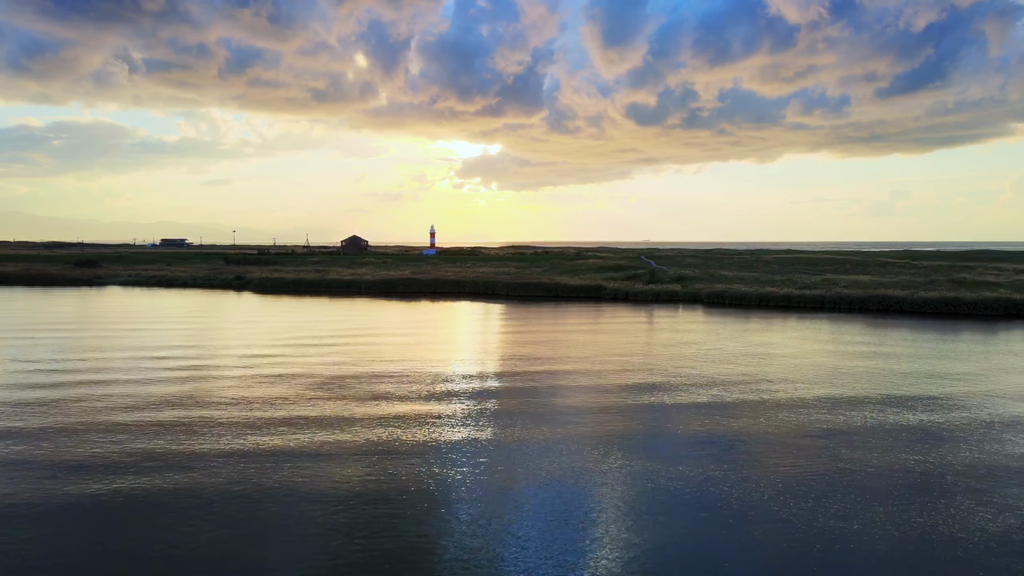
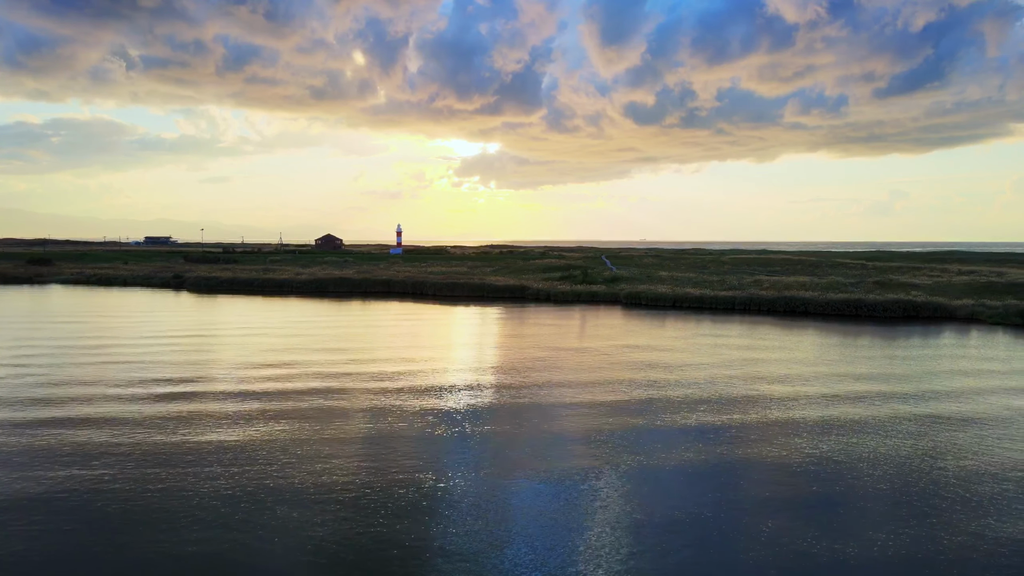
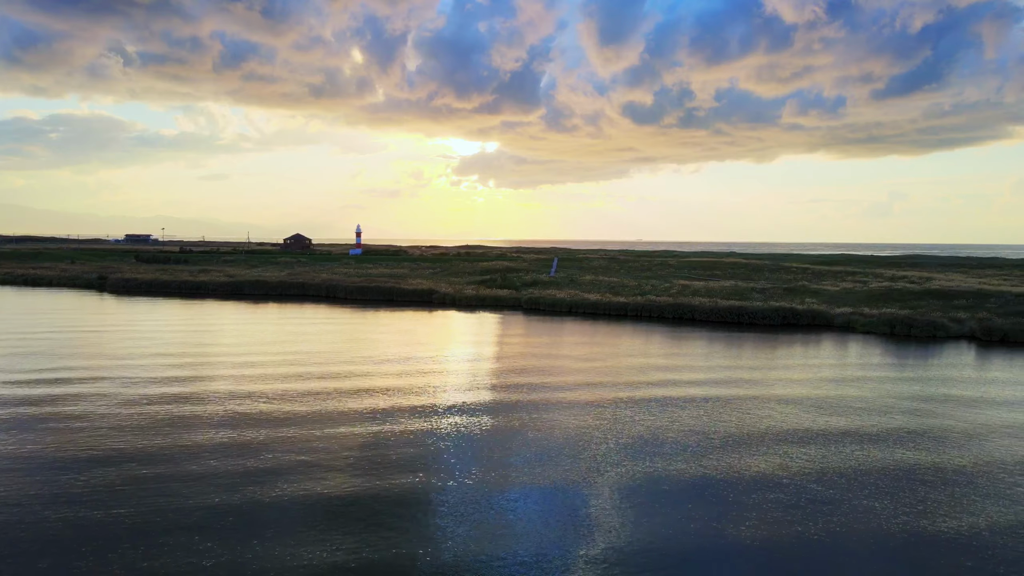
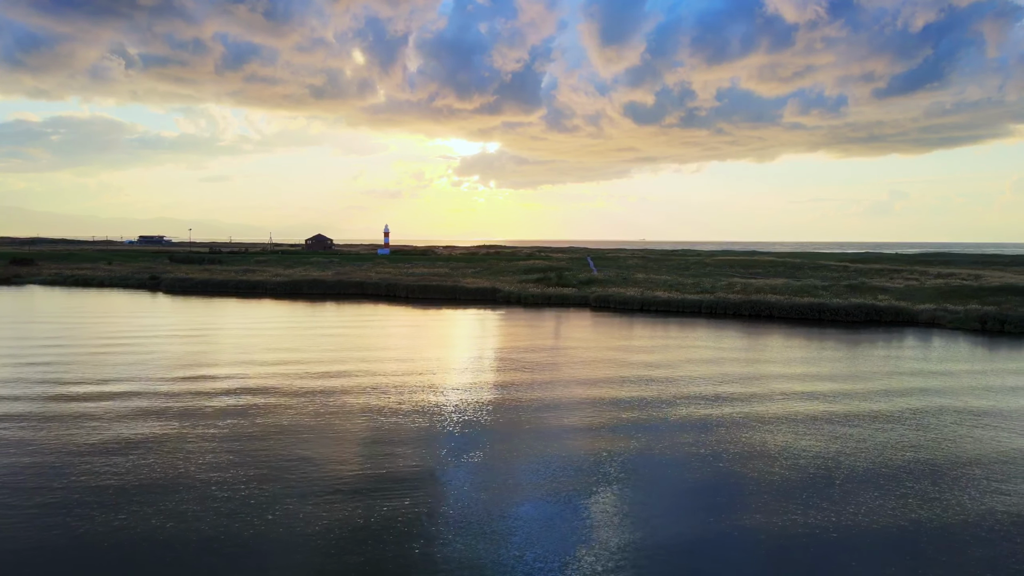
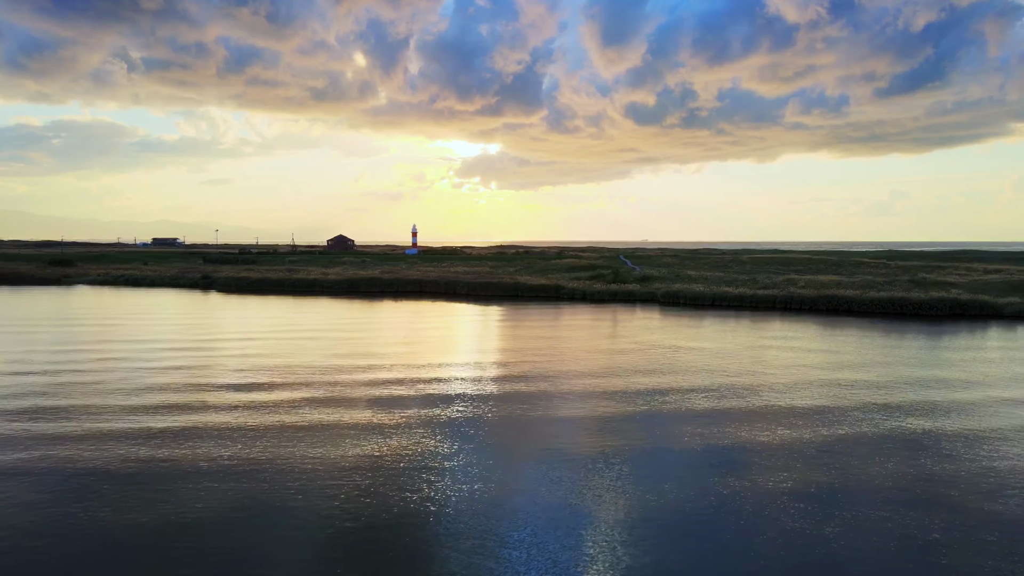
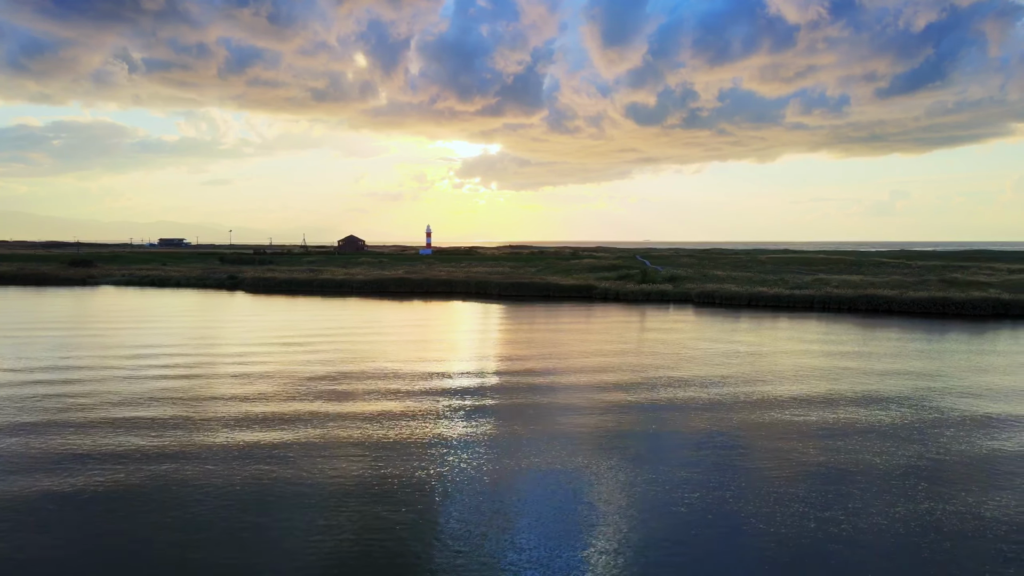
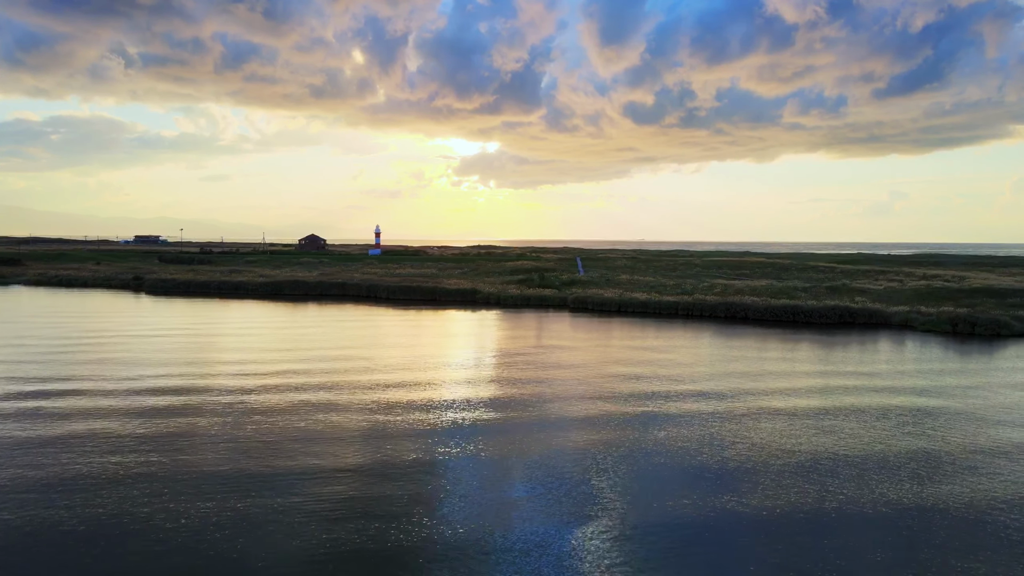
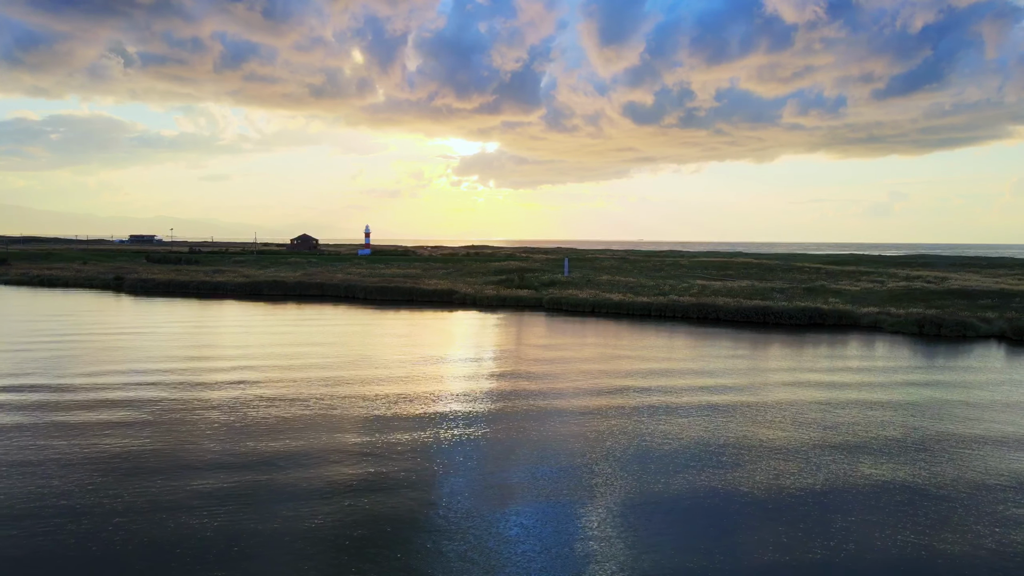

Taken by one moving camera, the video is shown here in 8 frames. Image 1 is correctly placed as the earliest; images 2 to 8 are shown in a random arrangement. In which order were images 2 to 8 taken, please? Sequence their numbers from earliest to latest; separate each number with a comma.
6, 5, 2, 4, 7, 8, 3
